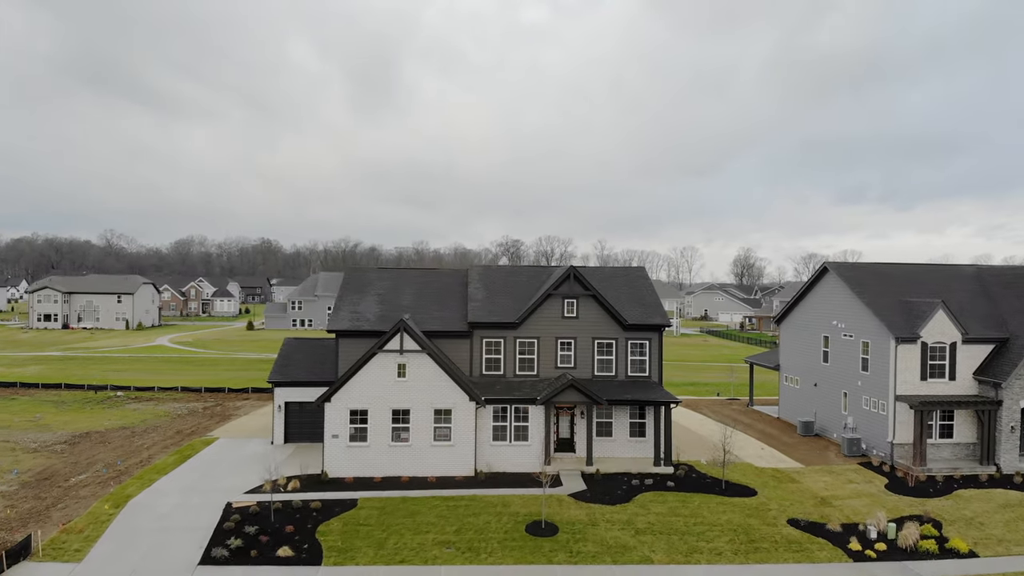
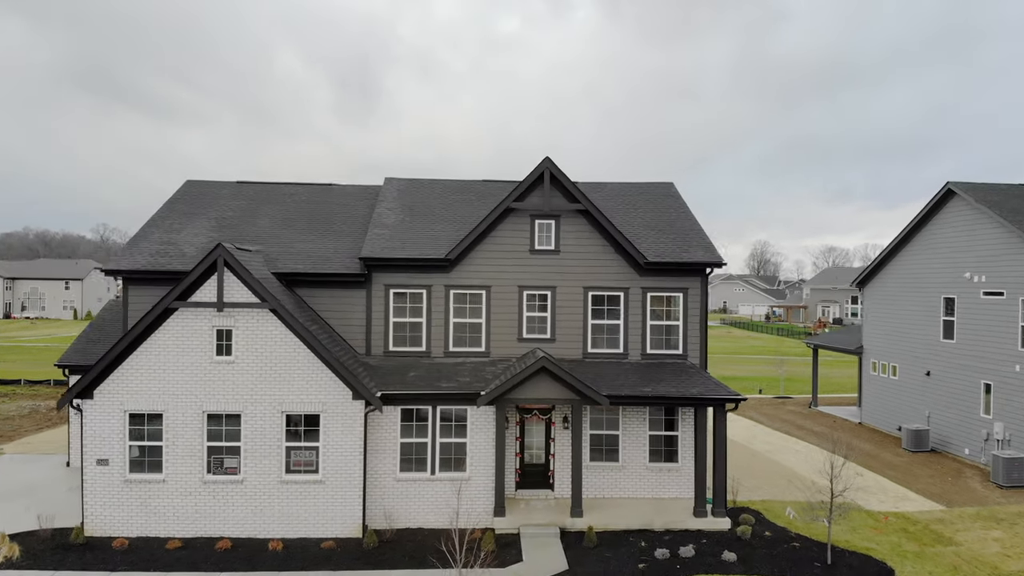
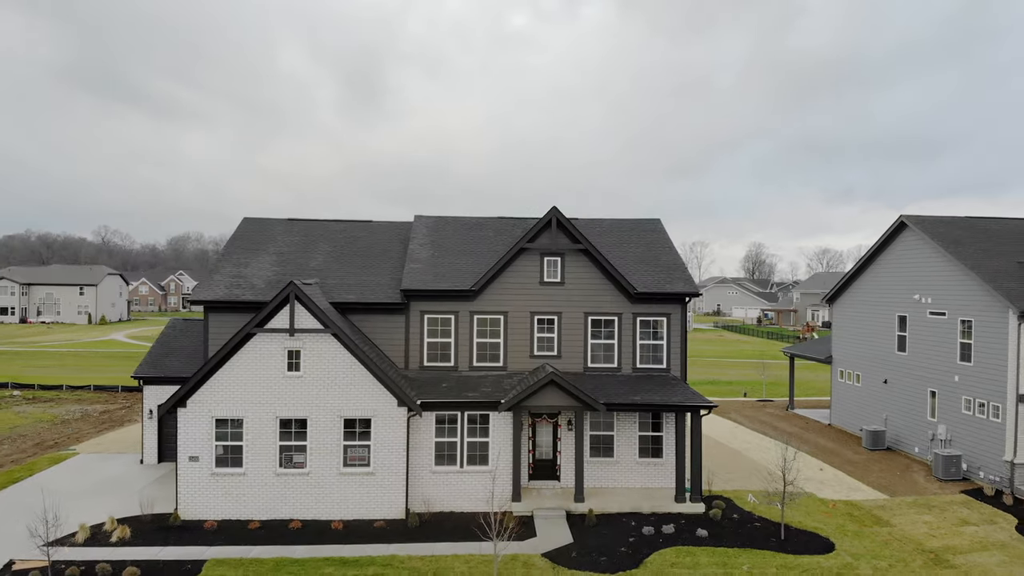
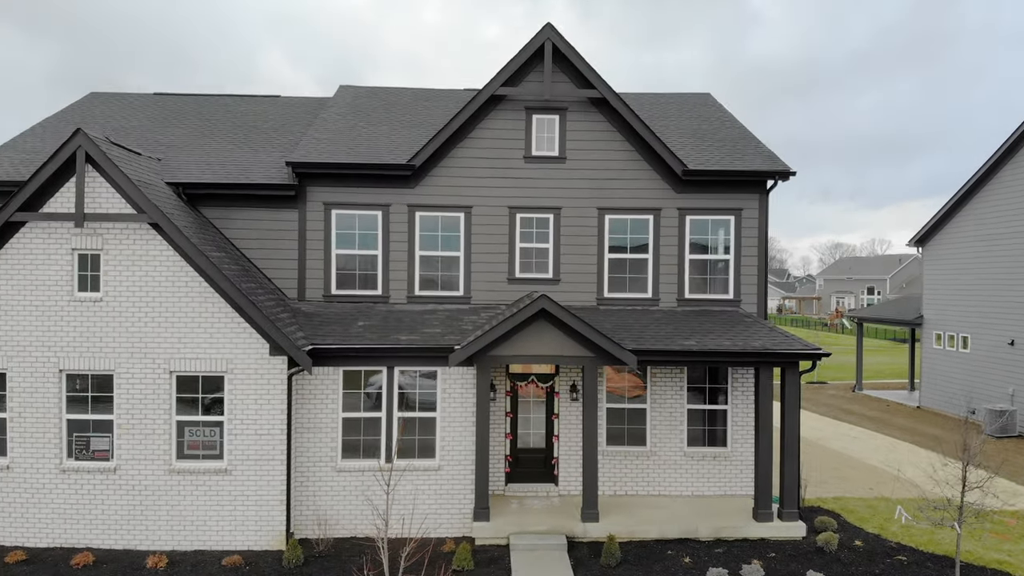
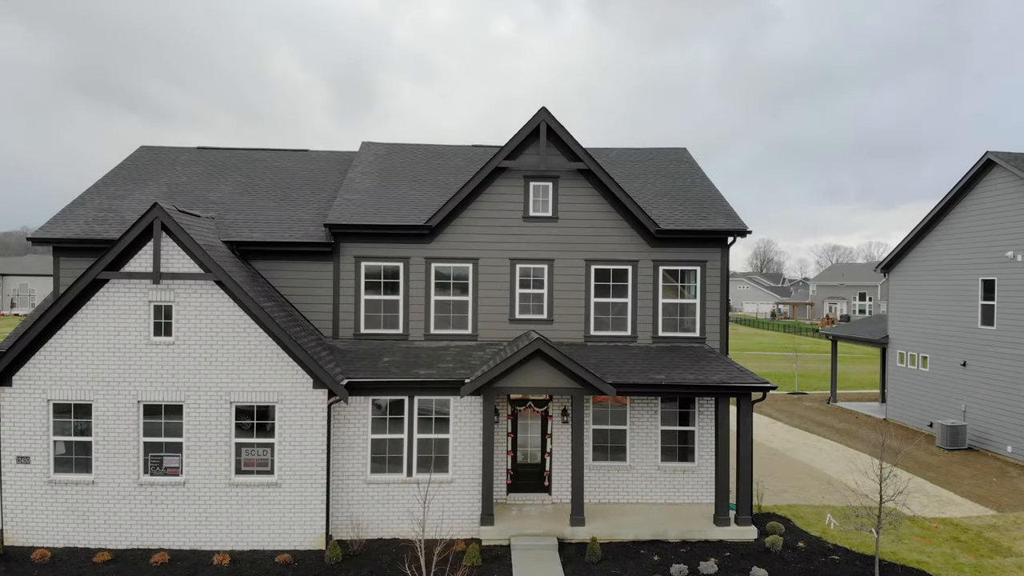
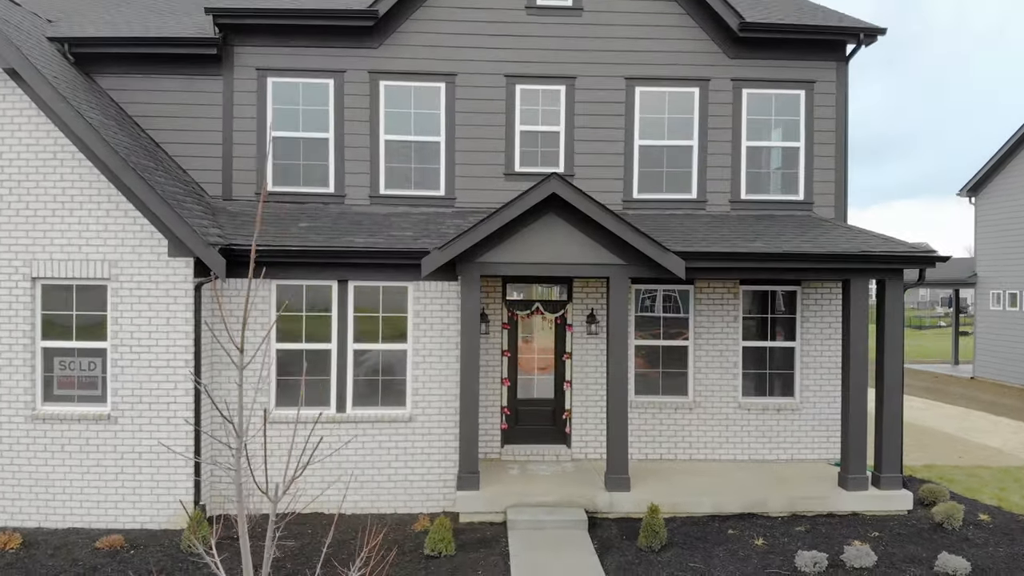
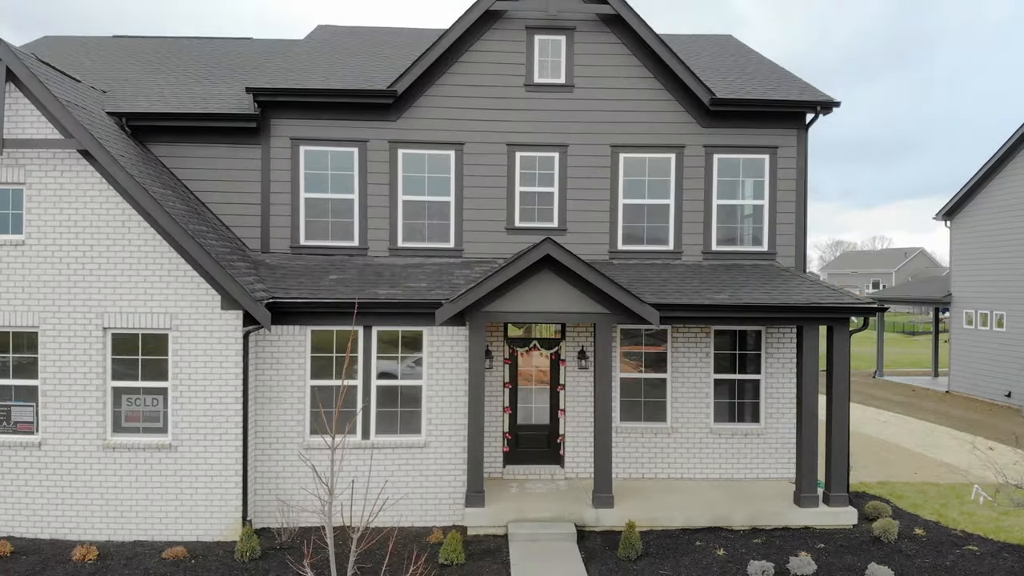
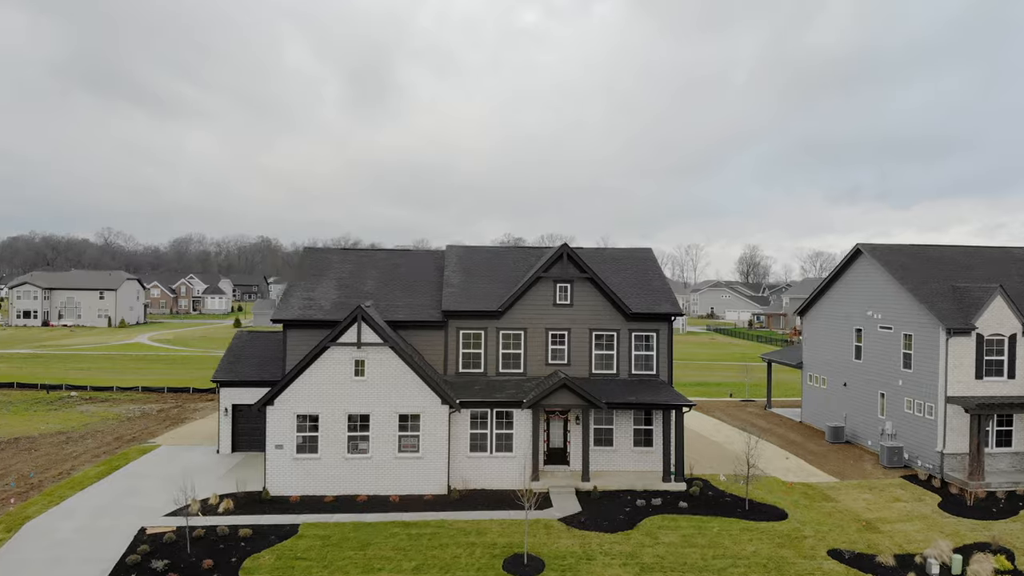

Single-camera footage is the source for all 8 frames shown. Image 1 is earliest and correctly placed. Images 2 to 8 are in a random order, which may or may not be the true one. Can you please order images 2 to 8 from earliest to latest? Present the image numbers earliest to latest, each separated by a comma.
8, 3, 2, 5, 4, 7, 6
